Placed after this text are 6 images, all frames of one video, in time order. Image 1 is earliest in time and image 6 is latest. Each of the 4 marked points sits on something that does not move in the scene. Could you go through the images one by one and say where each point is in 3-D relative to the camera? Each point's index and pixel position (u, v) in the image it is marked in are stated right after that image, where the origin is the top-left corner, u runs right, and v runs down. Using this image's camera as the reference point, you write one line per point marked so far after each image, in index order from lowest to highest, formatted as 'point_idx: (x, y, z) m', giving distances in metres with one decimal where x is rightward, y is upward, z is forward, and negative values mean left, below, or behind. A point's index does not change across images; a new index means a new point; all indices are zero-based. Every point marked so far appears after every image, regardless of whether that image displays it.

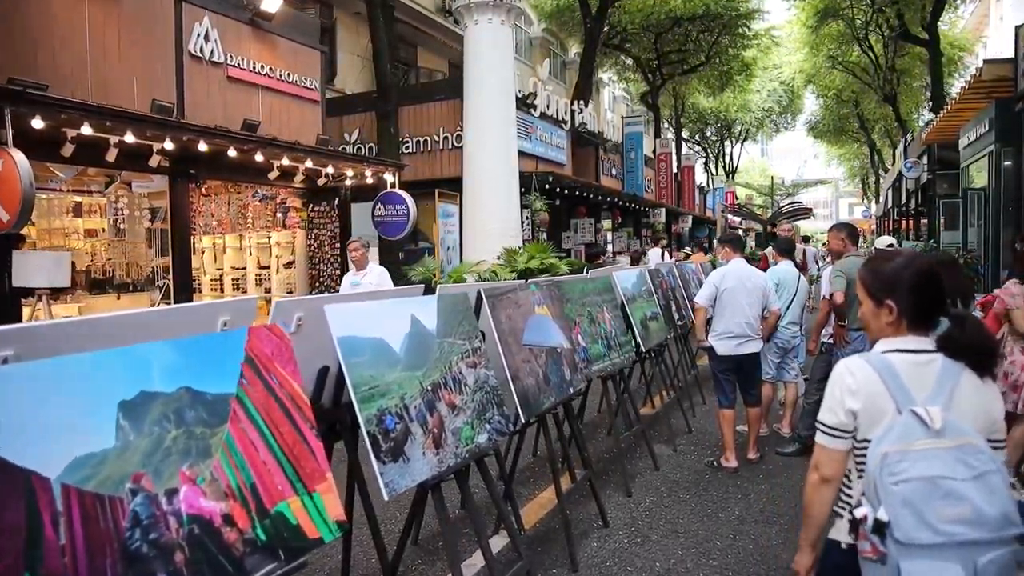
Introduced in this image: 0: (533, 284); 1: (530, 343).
0: (+0.1, 0.0, +4.5) m
1: (+0.1, -0.3, +4.1) m
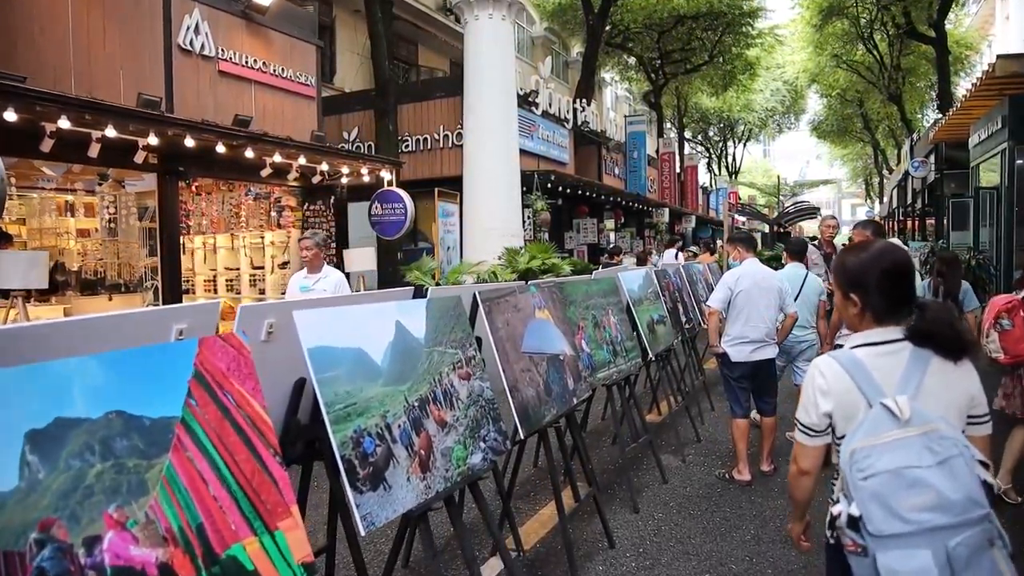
0: (+0.1, 0.0, +4.2) m
1: (+0.1, -0.3, +3.8) m
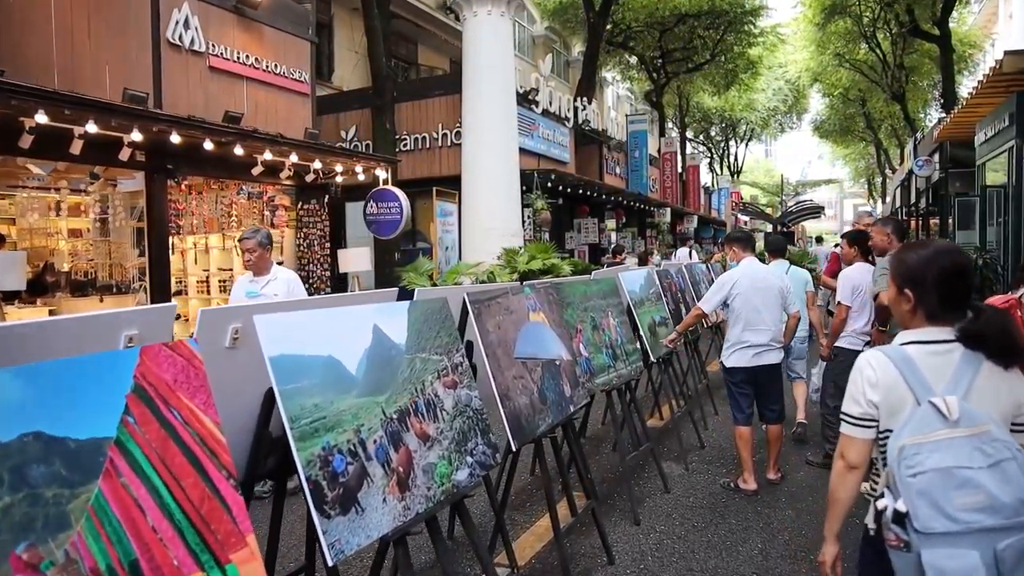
0: (+0.1, 0.0, +4.0) m
1: (+0.1, -0.3, +3.6) m
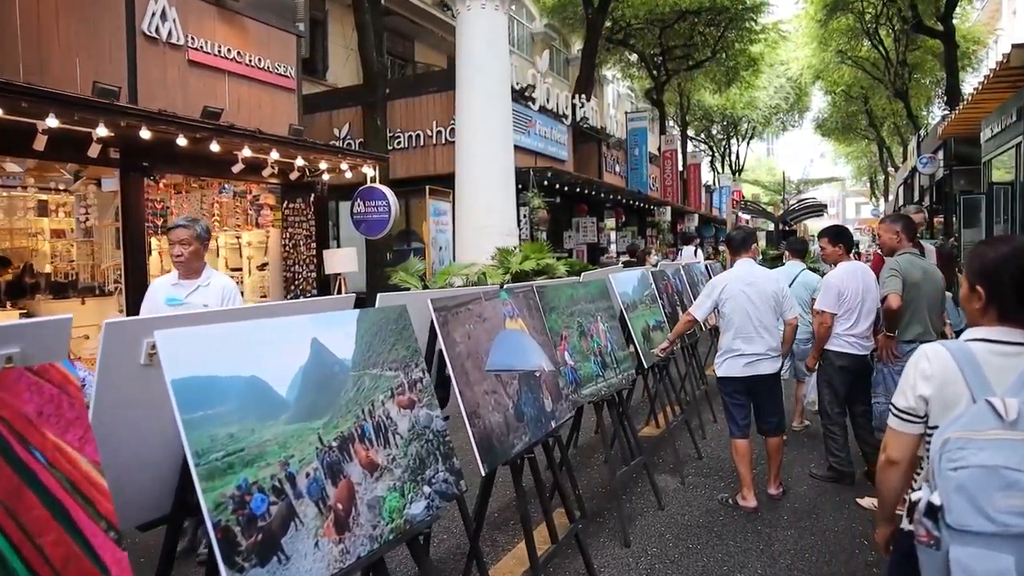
0: (0.0, 0.0, +3.7) m
1: (-0.1, -0.4, +3.2) m
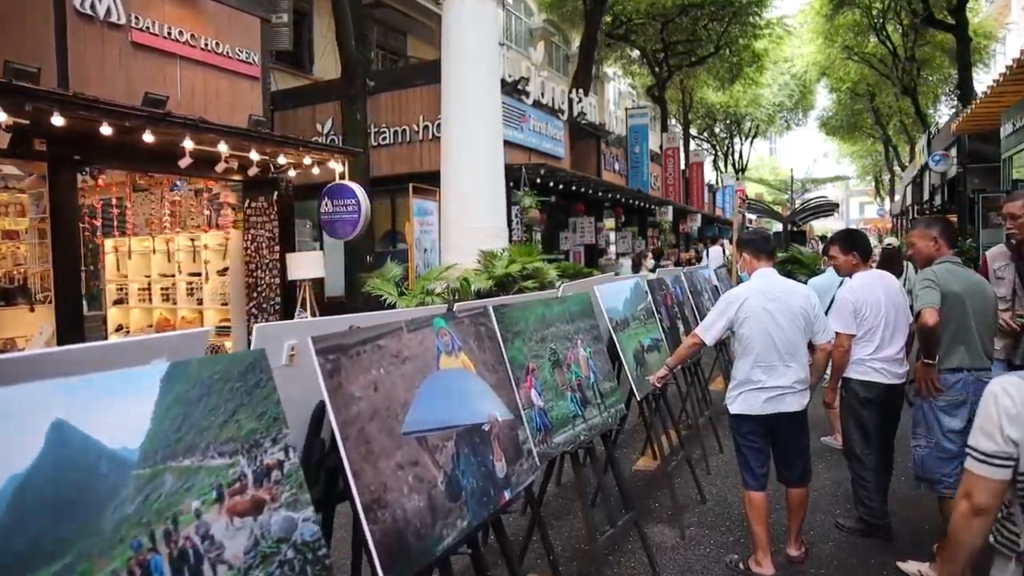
0: (-0.3, -0.1, +2.7) m
1: (-0.3, -0.5, +2.3) m
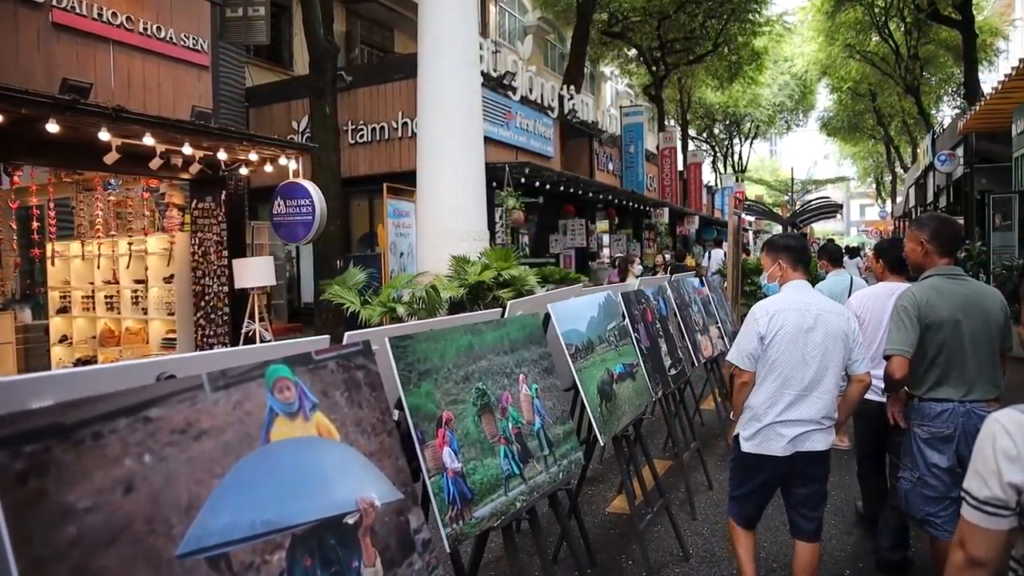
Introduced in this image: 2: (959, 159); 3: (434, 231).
0: (-0.6, -0.2, +1.9) m
1: (-0.6, -0.5, +1.5) m
2: (+10.8, +3.1, +17.1) m
3: (-1.2, +0.7, +10.0) m
